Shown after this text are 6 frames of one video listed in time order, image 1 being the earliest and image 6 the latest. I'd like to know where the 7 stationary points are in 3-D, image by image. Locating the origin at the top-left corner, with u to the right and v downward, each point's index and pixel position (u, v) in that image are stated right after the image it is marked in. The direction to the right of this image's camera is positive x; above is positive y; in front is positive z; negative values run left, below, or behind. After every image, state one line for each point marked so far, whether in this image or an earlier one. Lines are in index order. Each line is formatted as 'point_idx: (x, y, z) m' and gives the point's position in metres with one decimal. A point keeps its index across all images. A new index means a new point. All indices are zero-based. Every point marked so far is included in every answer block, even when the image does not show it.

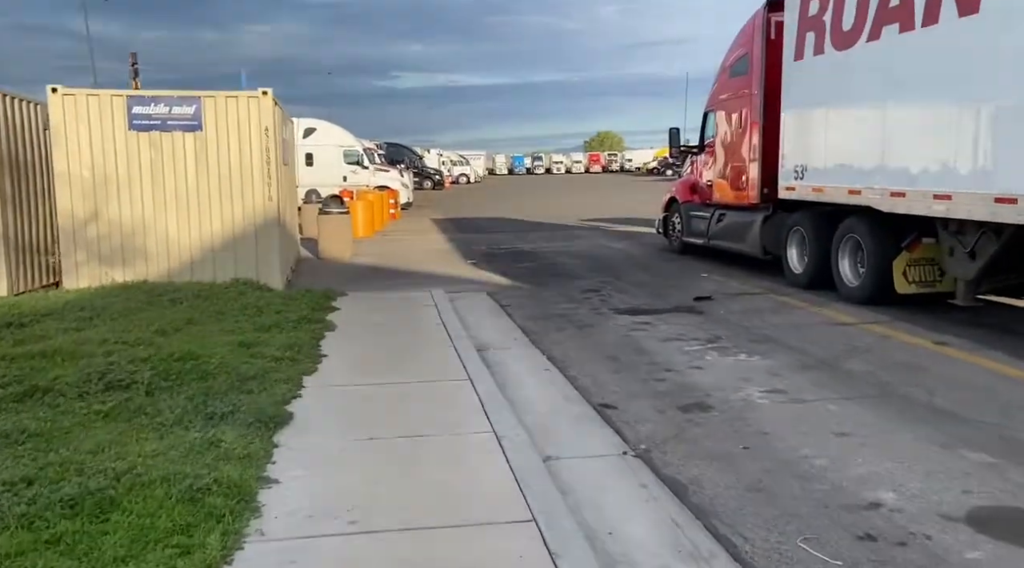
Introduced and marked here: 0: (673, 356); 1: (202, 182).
0: (+1.4, -0.6, +7.8) m
1: (-3.9, +1.3, +11.3) m
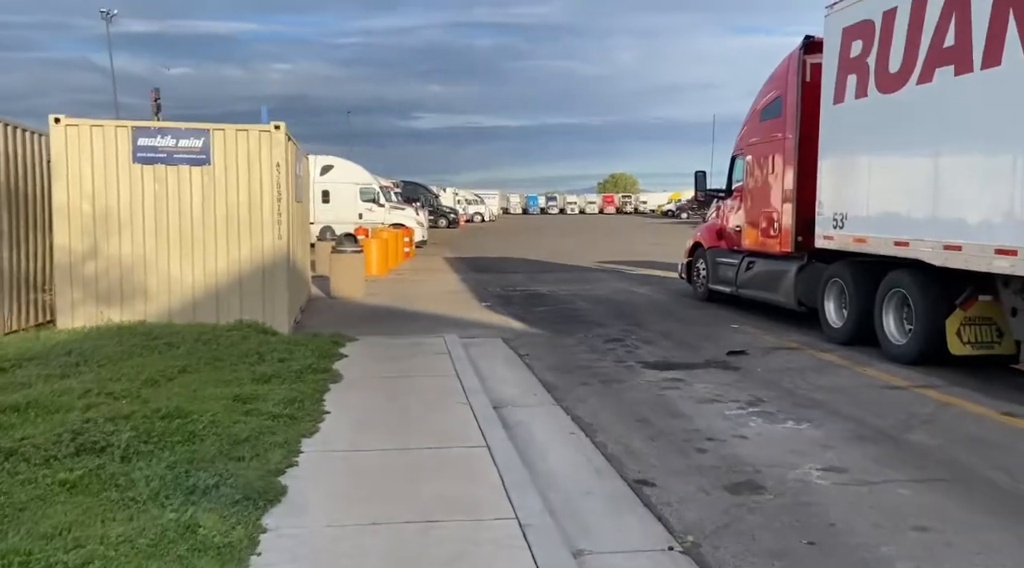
0: (+1.6, -1.1, +7.0) m
1: (-3.6, +0.8, +10.7) m
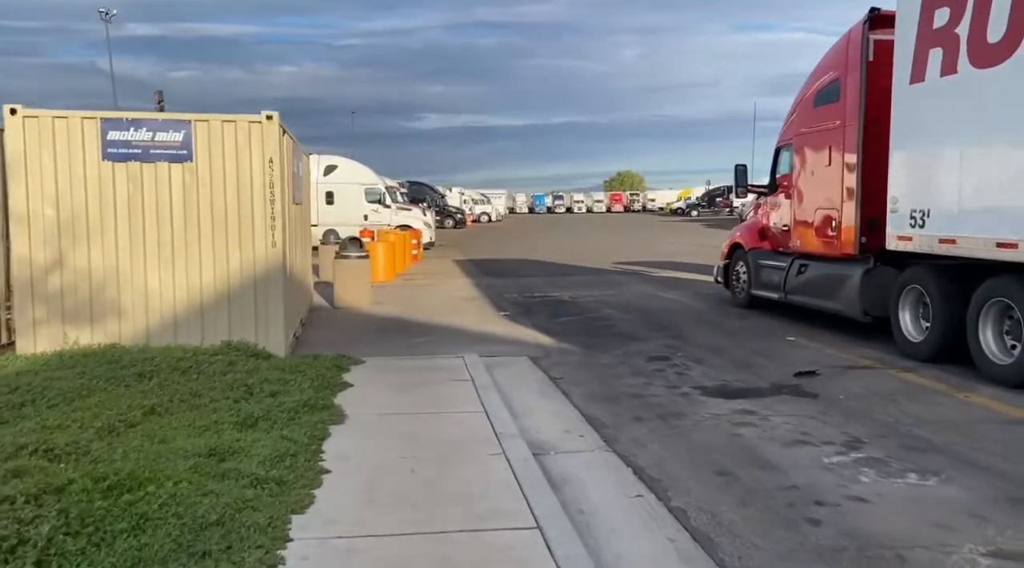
0: (+1.9, -1.2, +5.6) m
1: (-3.3, +0.6, +9.3) m
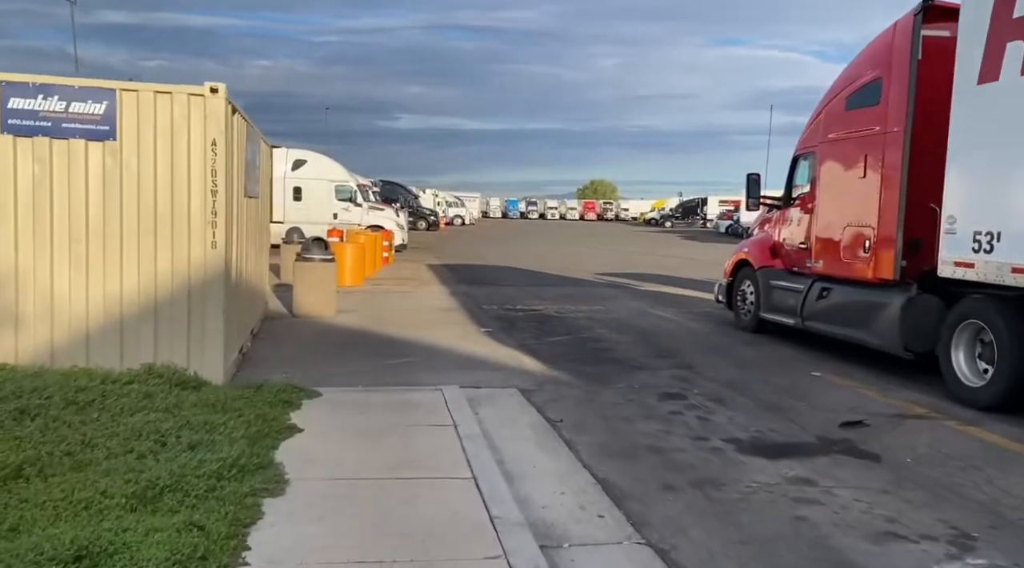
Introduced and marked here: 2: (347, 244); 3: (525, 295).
0: (+1.9, -1.4, +4.0) m
1: (-3.3, +0.6, +7.6) m
2: (-3.4, +0.8, +18.4) m
3: (+0.3, -0.2, +18.6) m
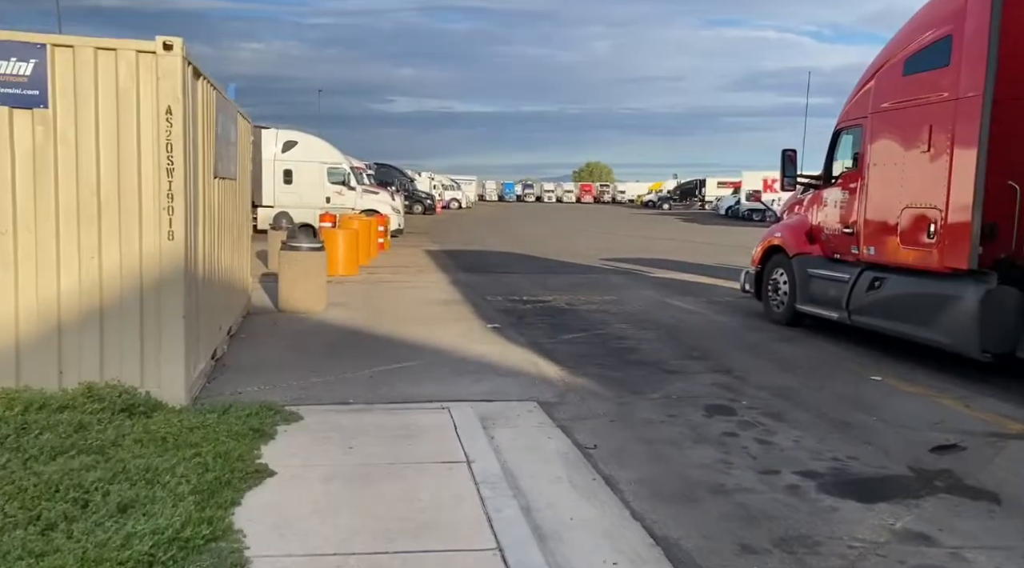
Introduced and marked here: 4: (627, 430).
0: (+2.0, -1.4, +2.7) m
1: (-3.2, +0.6, +6.2) m
2: (-3.3, +1.0, +17.1) m
3: (+0.4, 0.0, +17.3) m
4: (+0.8, -1.0, +6.5) m
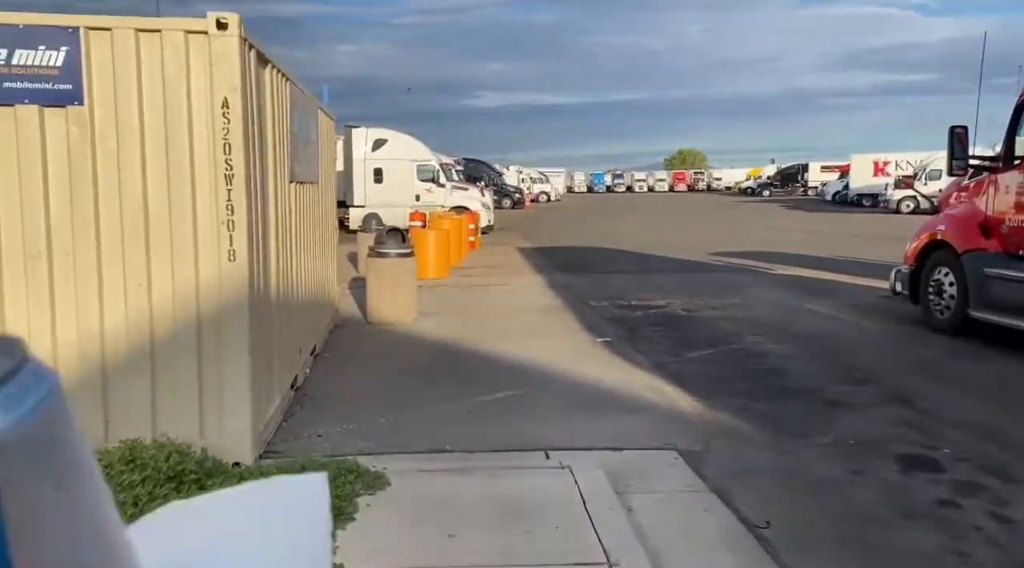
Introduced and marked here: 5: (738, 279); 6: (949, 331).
0: (+2.5, -1.6, +1.1) m
1: (-2.4, +0.4, +5.1) m
2: (-1.4, +0.9, +15.9) m
3: (+2.2, 0.0, +15.8) m
4: (+1.6, -1.2, +5.0) m
5: (+4.1, +0.1, +16.0) m
6: (+5.0, -0.5, +10.3) m
